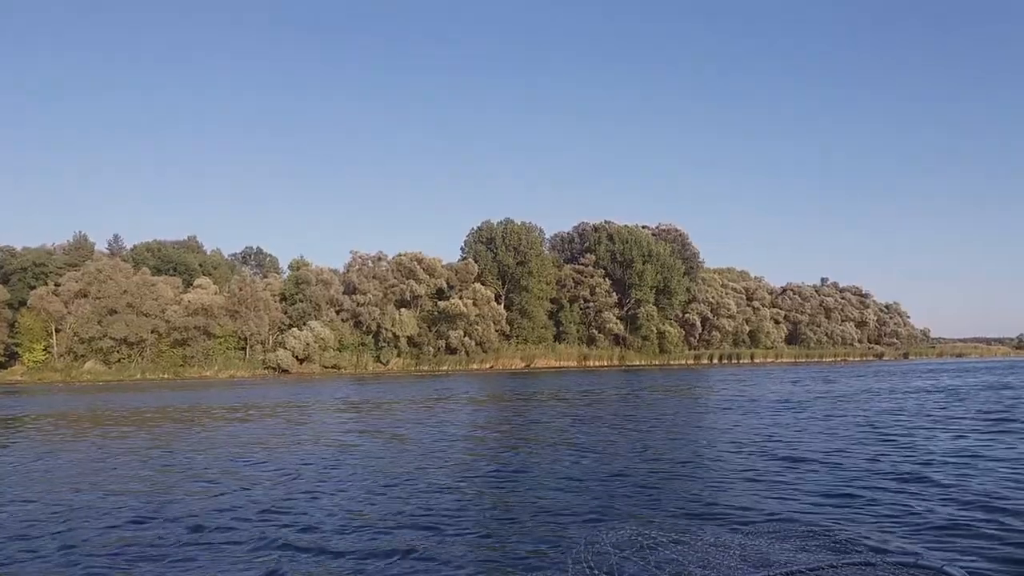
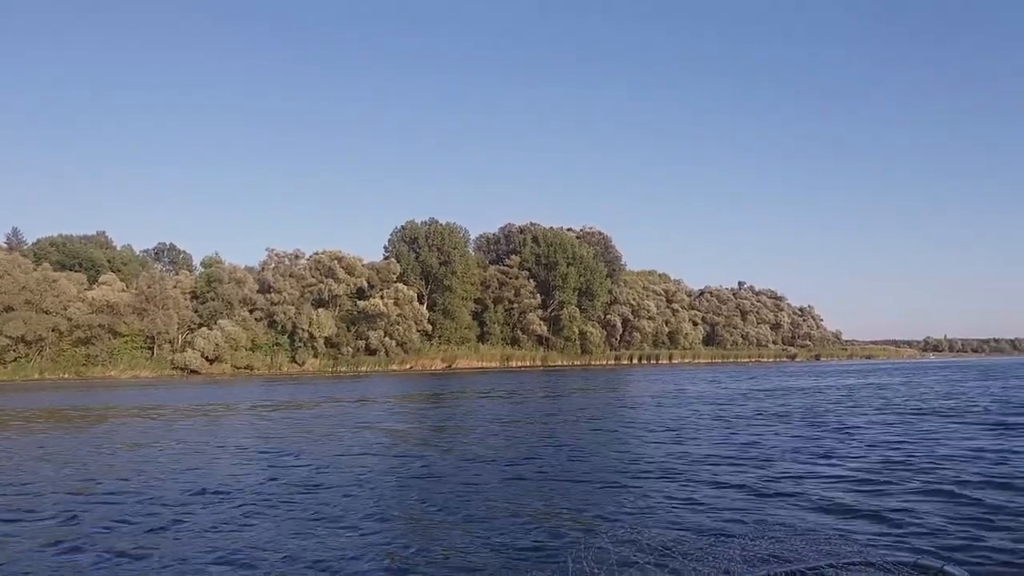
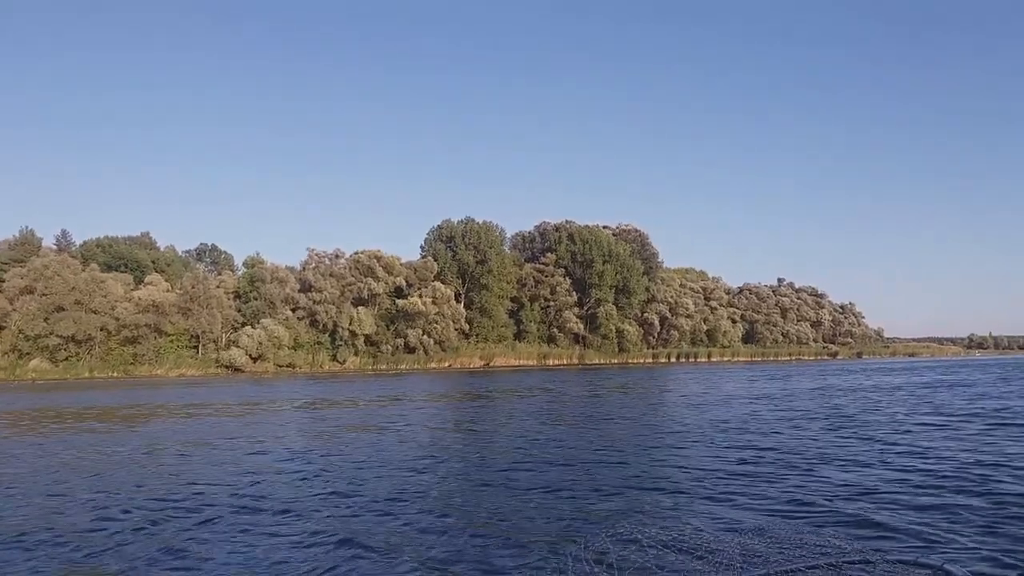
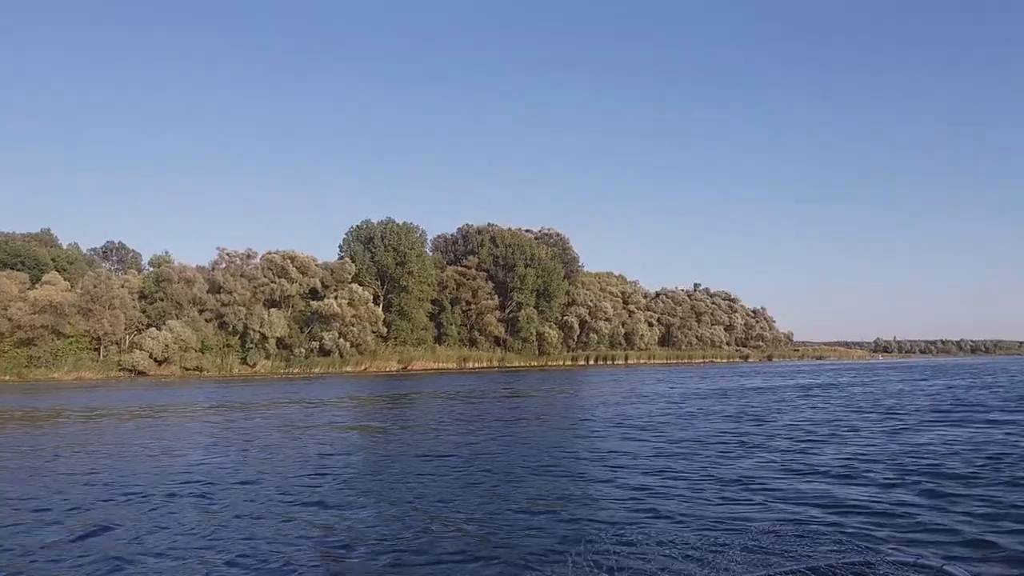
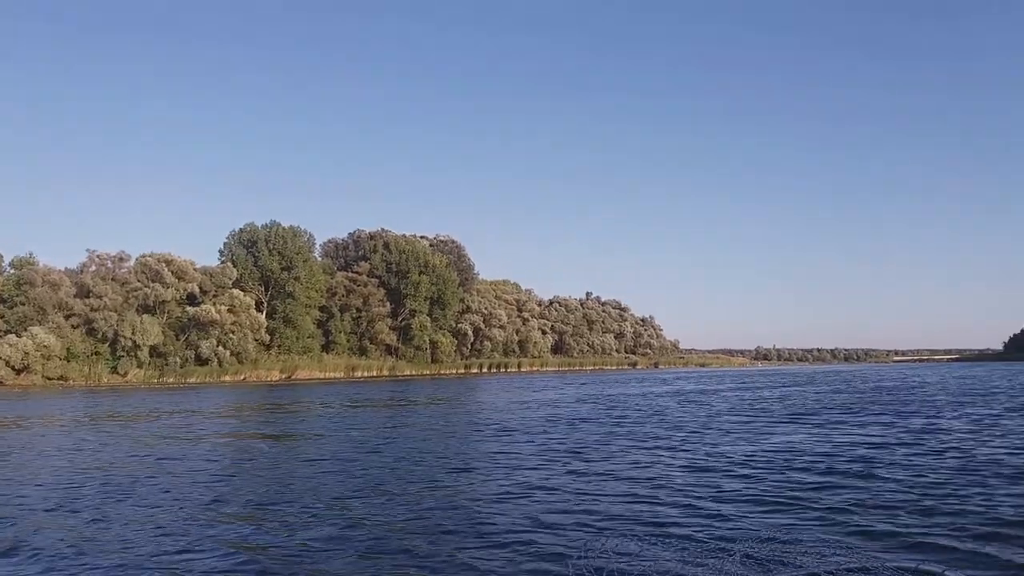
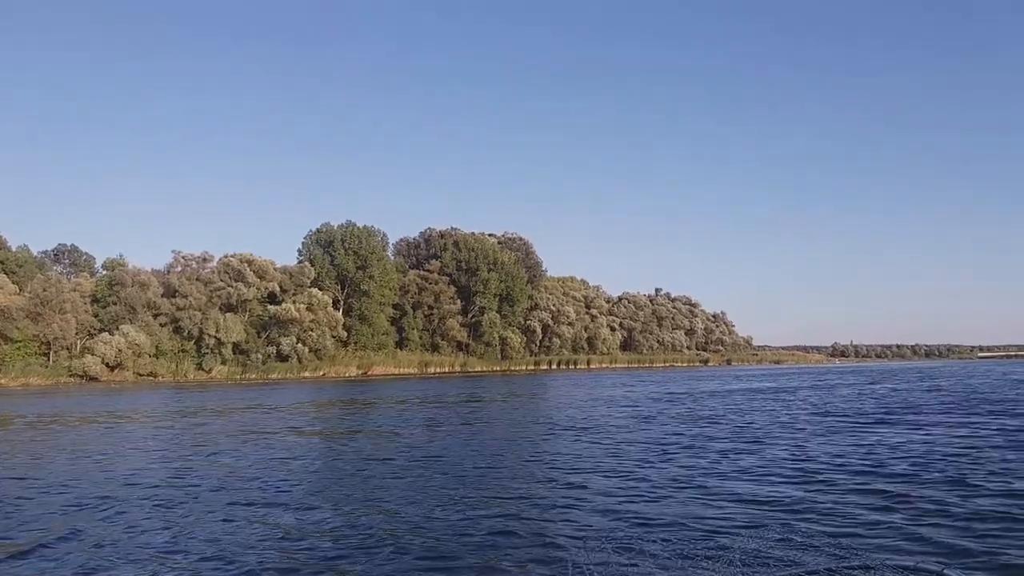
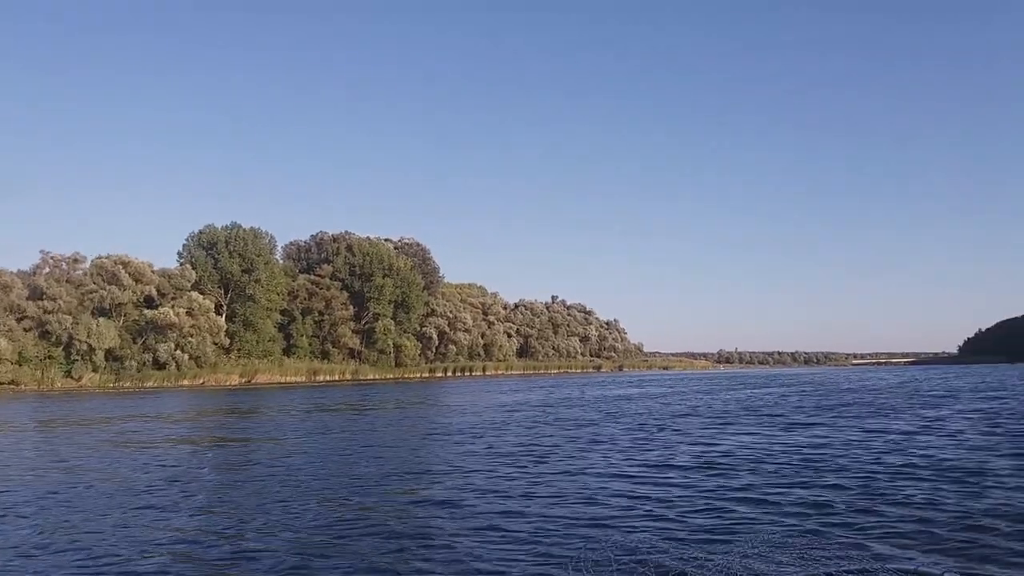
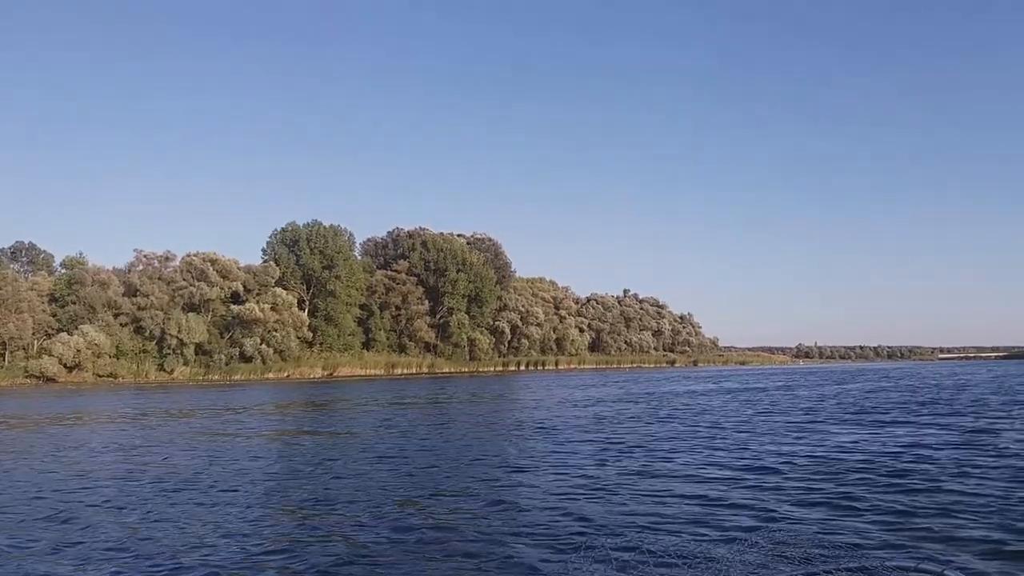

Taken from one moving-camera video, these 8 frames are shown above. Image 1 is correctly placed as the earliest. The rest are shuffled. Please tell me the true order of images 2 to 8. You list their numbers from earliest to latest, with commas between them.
3, 2, 4, 6, 8, 5, 7
